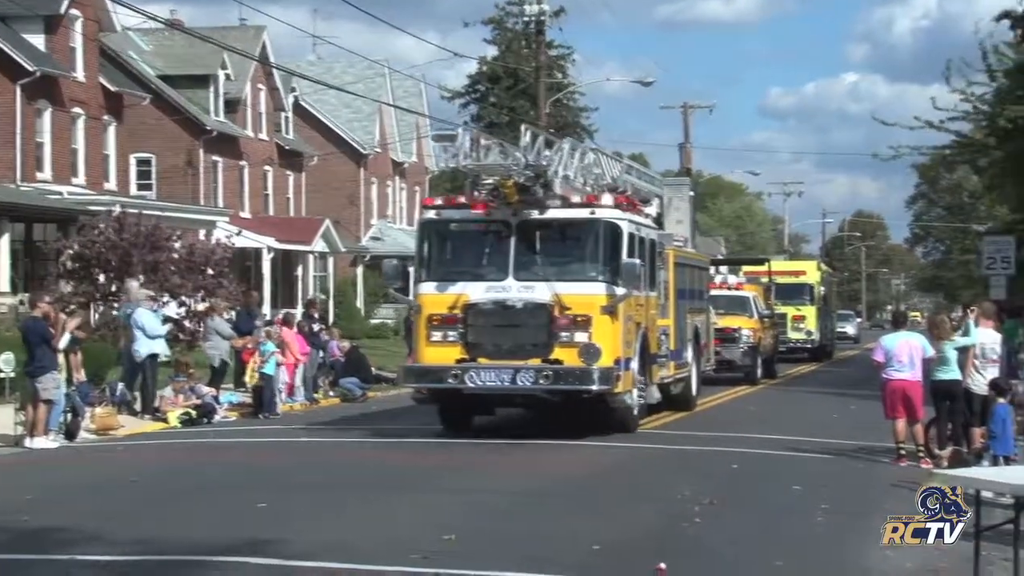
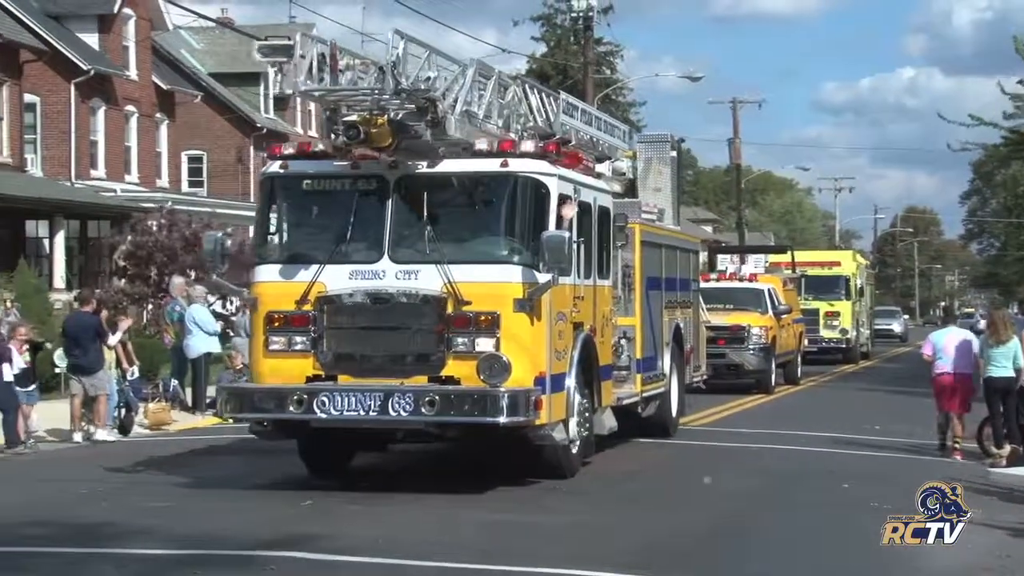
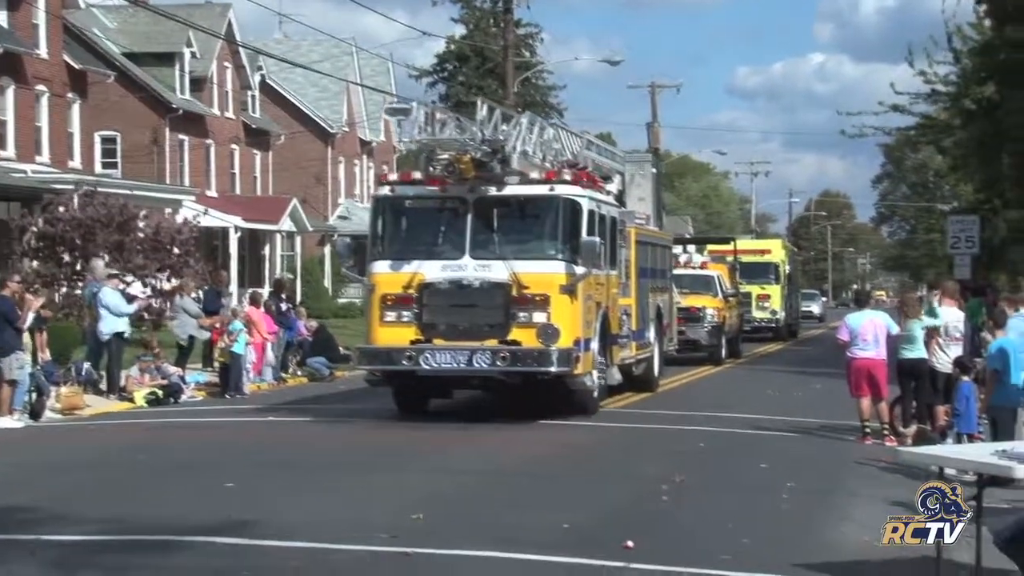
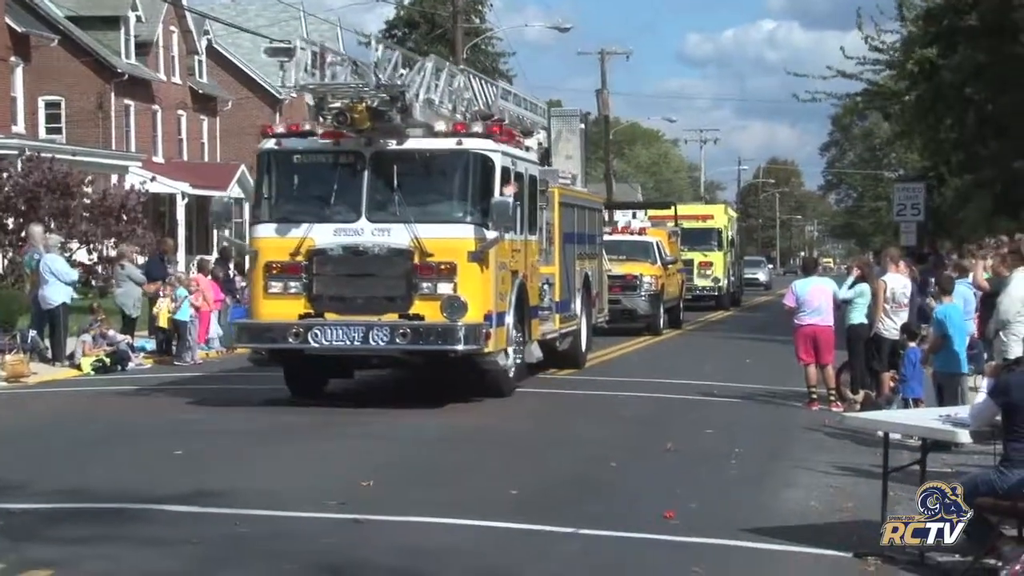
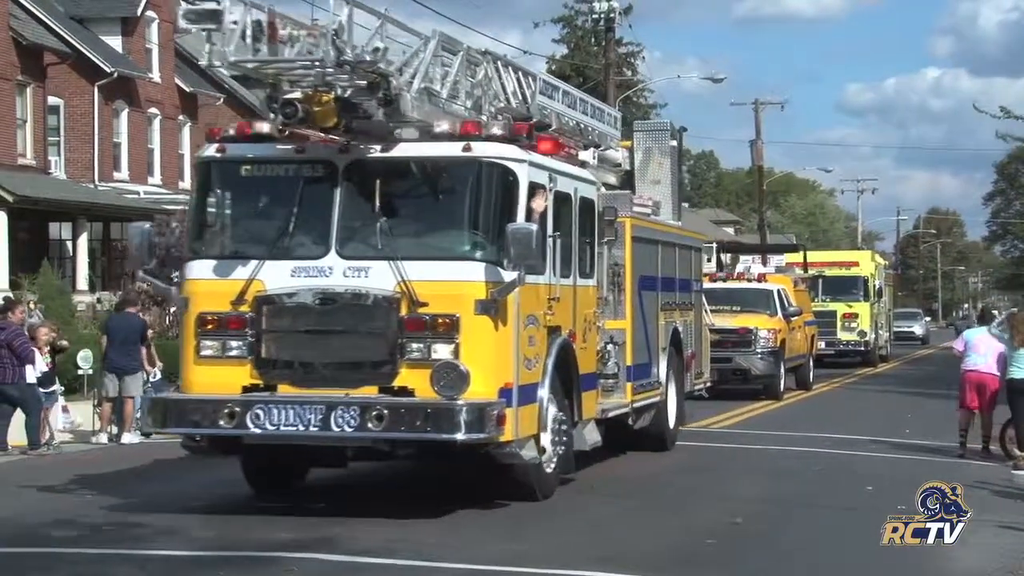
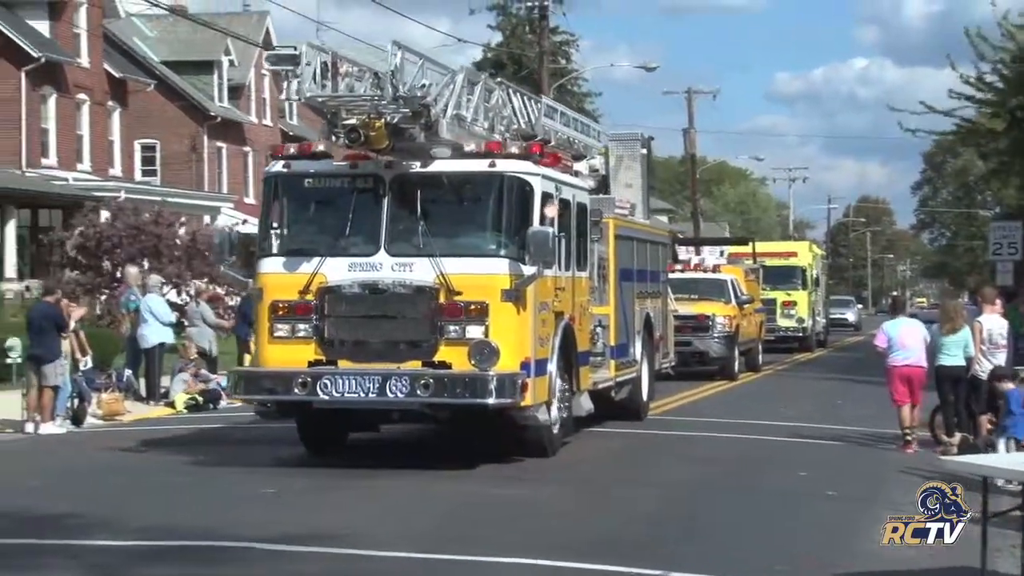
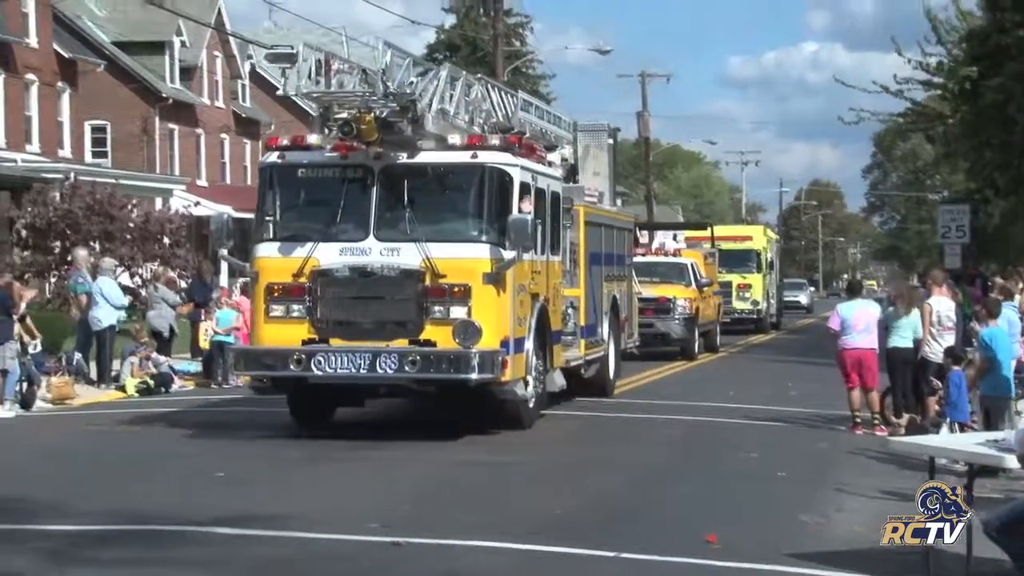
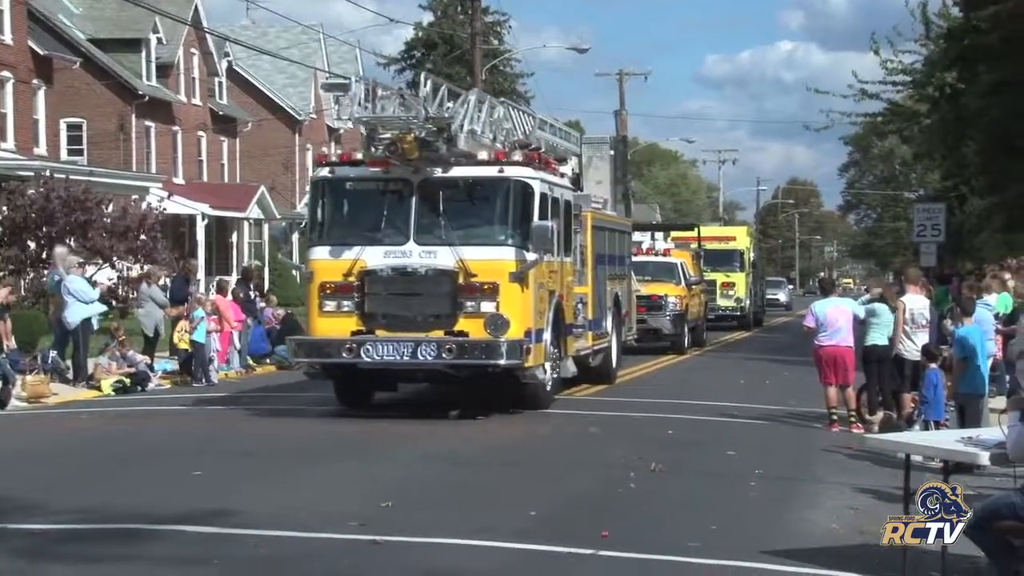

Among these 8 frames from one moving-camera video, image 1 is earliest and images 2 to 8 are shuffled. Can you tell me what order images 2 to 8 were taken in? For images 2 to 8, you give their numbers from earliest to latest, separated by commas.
3, 8, 4, 7, 6, 2, 5
